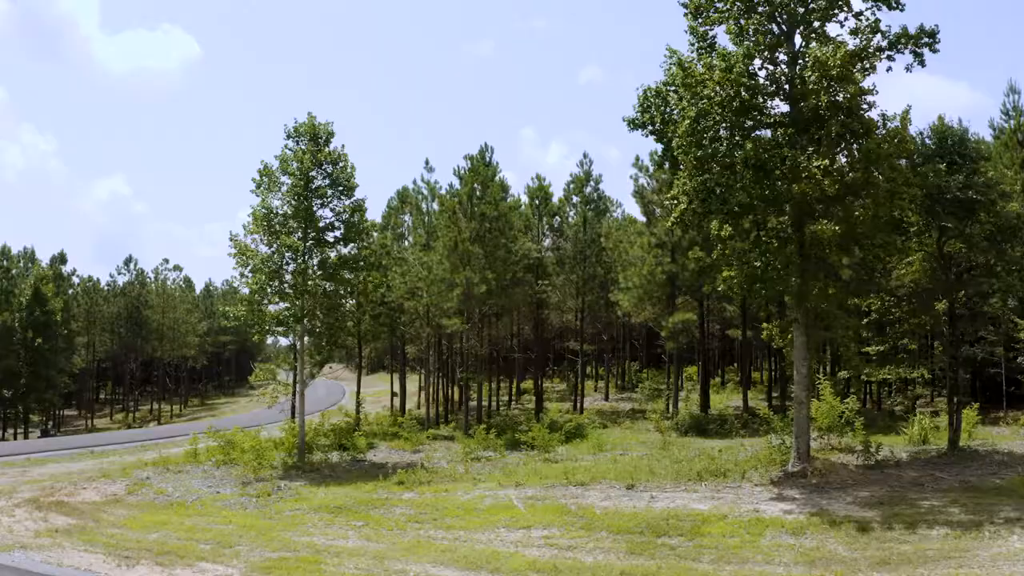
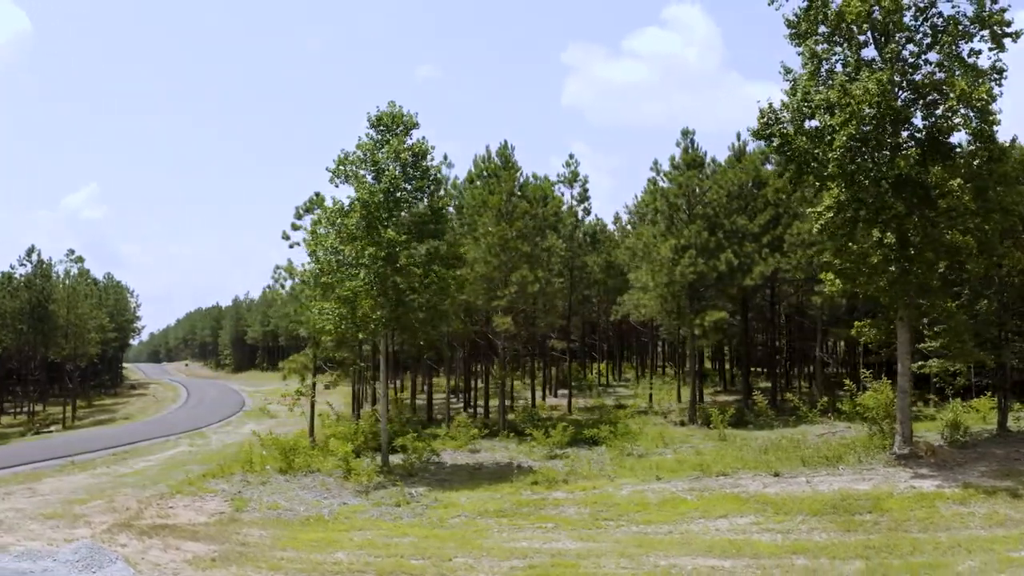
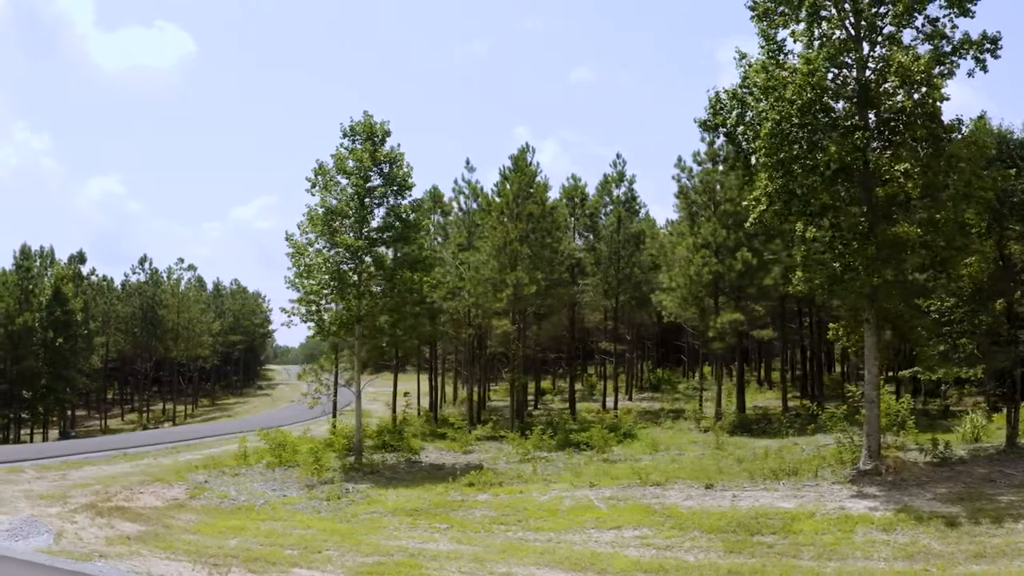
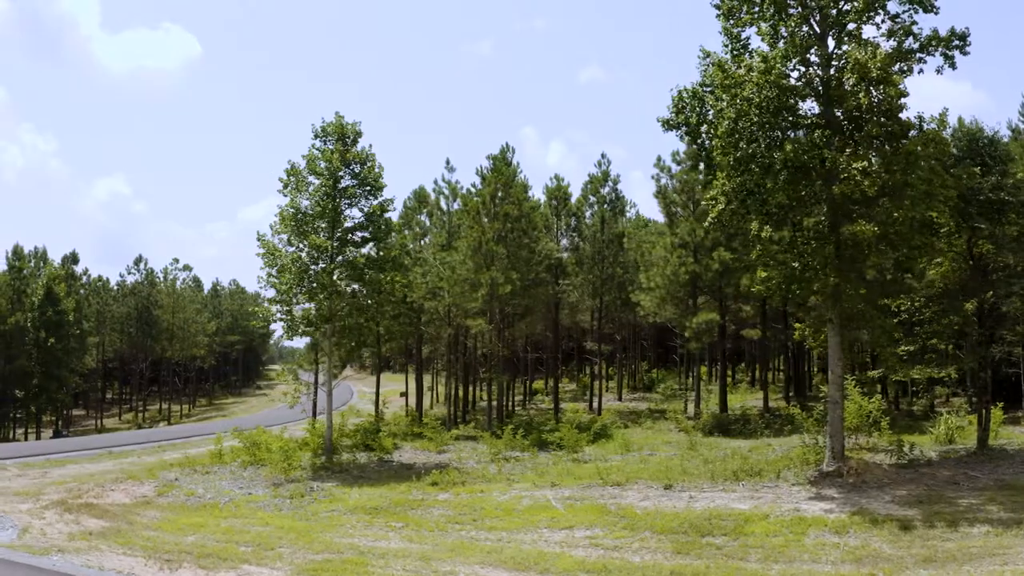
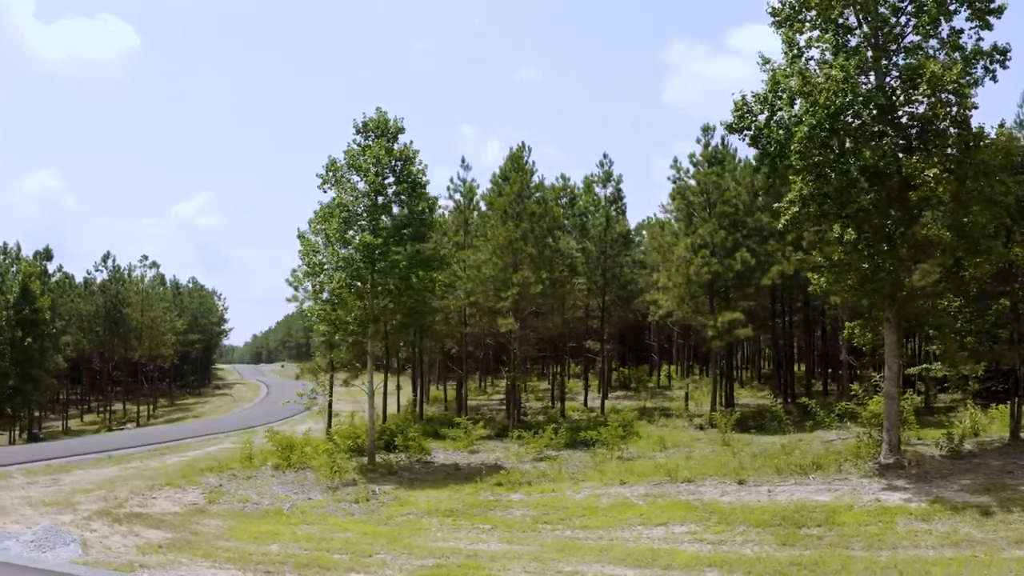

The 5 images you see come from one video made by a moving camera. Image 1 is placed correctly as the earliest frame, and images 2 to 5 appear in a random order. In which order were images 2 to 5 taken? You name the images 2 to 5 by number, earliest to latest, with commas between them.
4, 3, 5, 2
